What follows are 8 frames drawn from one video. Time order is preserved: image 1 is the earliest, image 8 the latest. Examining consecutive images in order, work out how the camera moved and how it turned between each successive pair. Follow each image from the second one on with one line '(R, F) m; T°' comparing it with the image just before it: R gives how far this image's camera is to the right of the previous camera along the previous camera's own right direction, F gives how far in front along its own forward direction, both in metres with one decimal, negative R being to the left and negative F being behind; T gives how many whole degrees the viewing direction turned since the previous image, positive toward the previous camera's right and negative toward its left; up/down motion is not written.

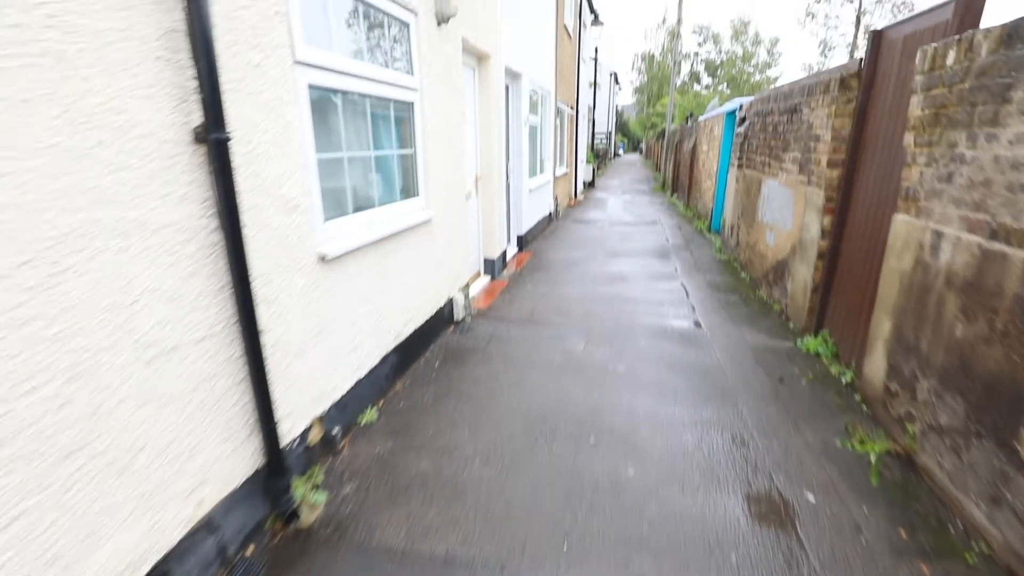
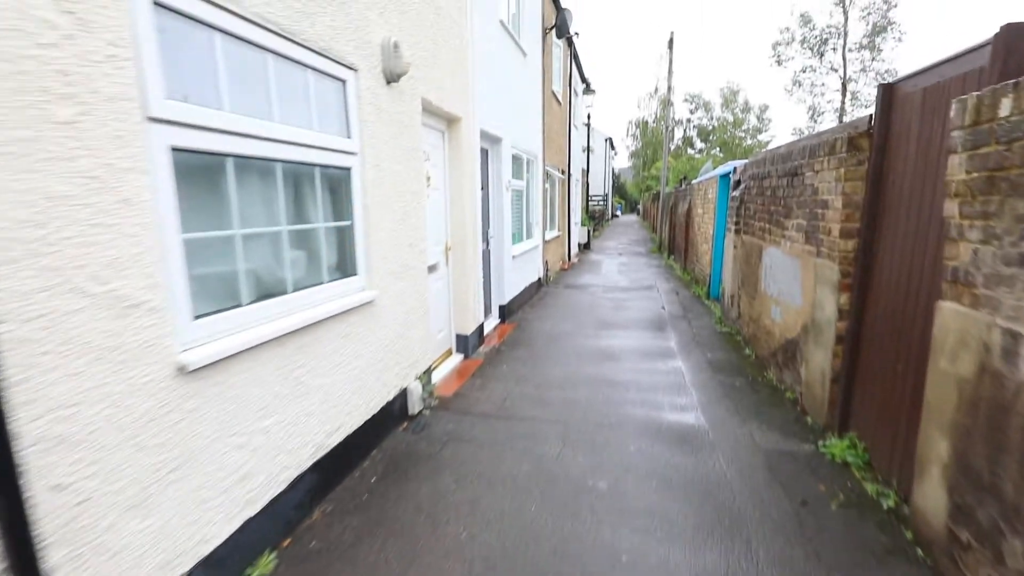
(+0.3, +0.6) m; 0°
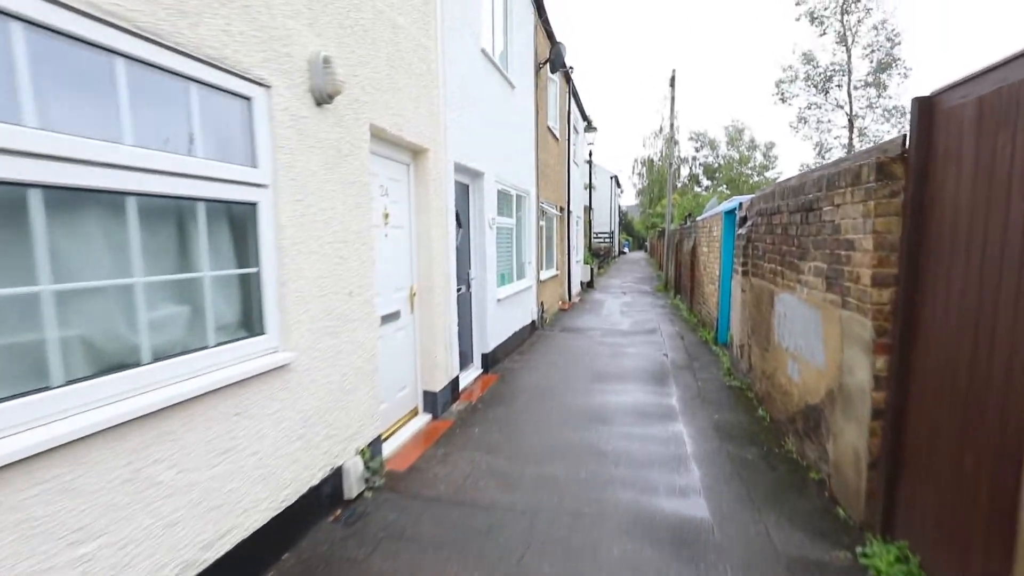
(+0.3, +0.7) m; -1°
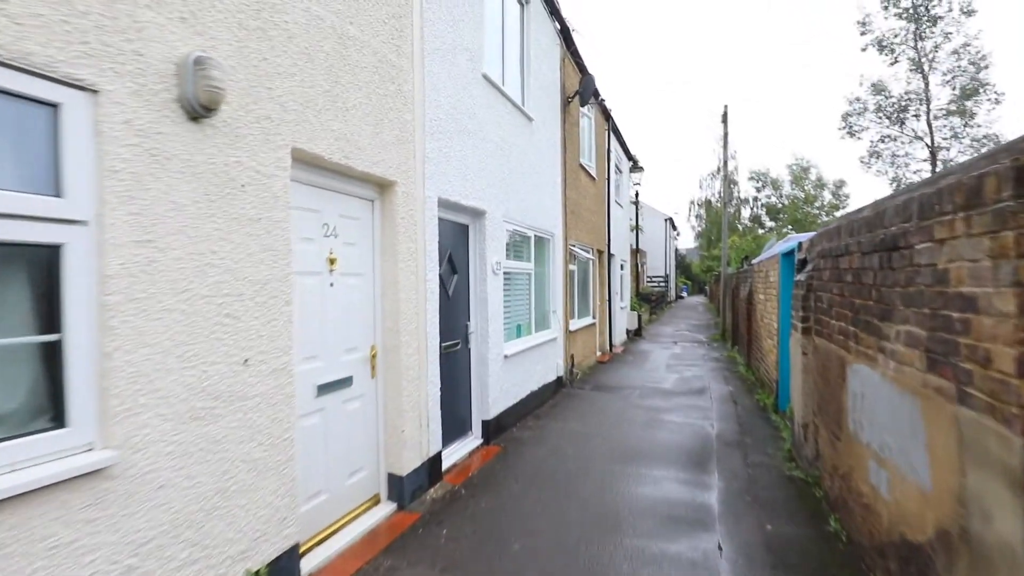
(+0.6, +0.9) m; -7°
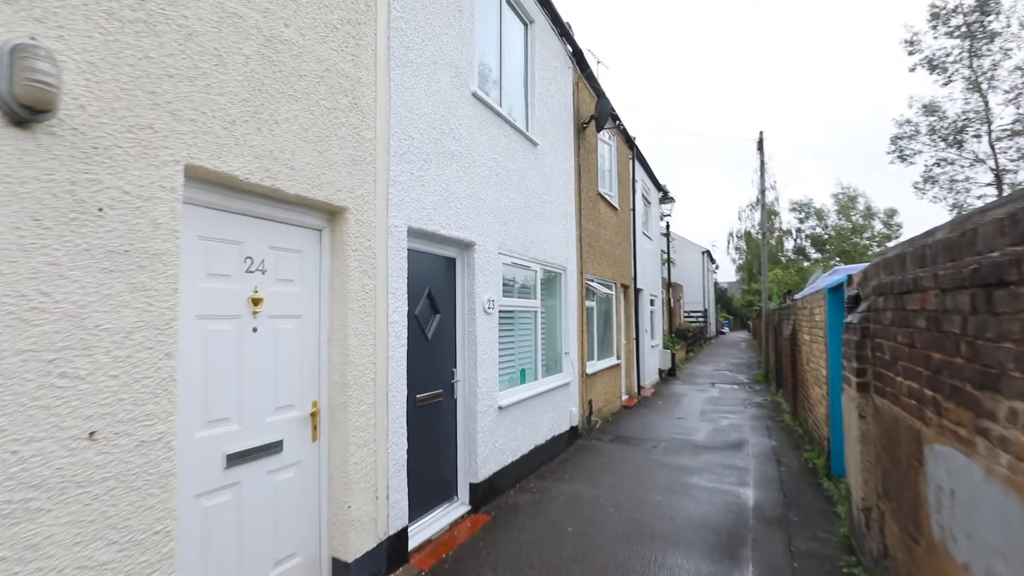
(+0.4, +0.7) m; -4°
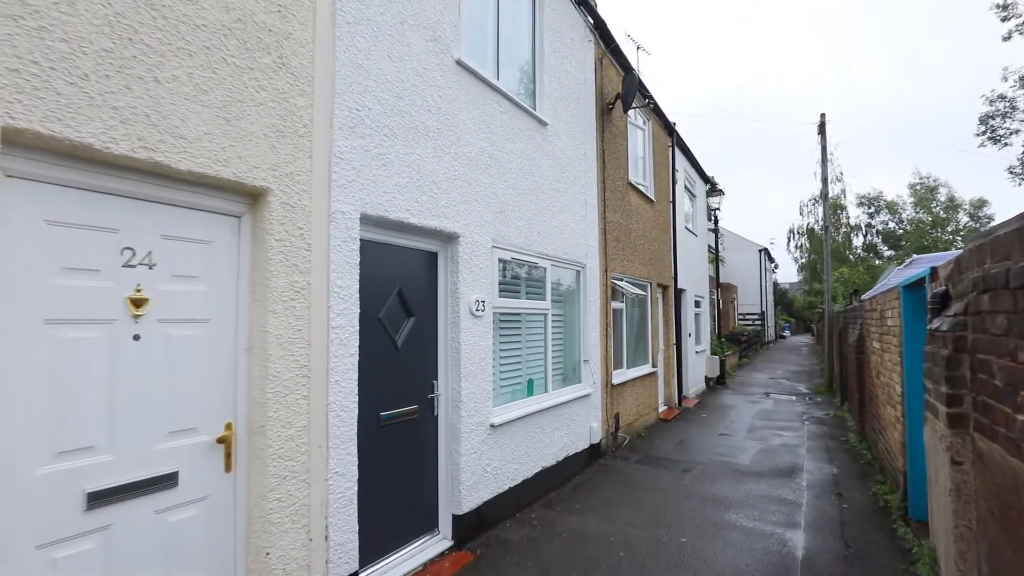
(+0.5, +0.7) m; -6°
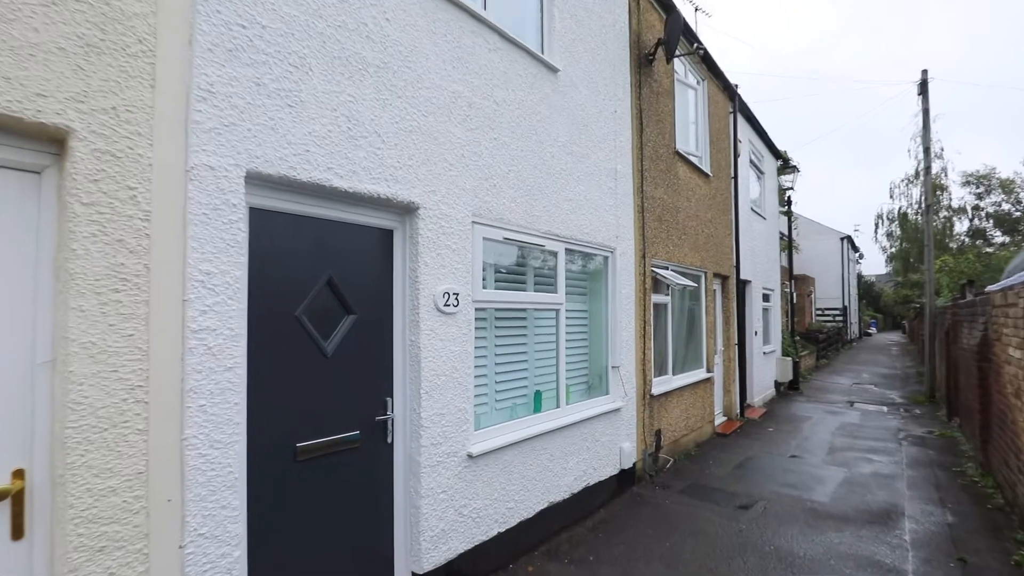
(+0.5, +1.1) m; -7°
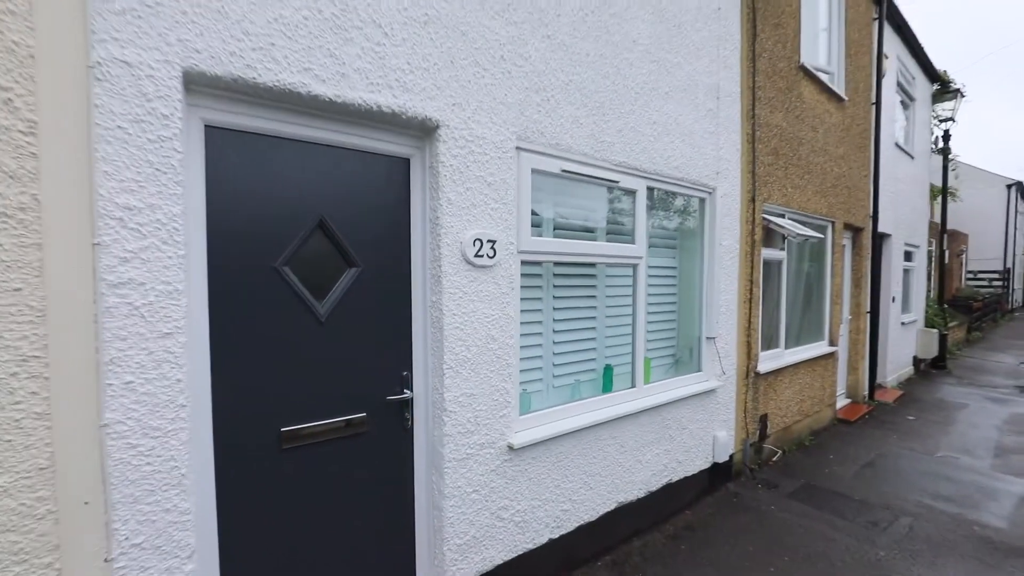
(+0.2, +0.8) m; -11°
